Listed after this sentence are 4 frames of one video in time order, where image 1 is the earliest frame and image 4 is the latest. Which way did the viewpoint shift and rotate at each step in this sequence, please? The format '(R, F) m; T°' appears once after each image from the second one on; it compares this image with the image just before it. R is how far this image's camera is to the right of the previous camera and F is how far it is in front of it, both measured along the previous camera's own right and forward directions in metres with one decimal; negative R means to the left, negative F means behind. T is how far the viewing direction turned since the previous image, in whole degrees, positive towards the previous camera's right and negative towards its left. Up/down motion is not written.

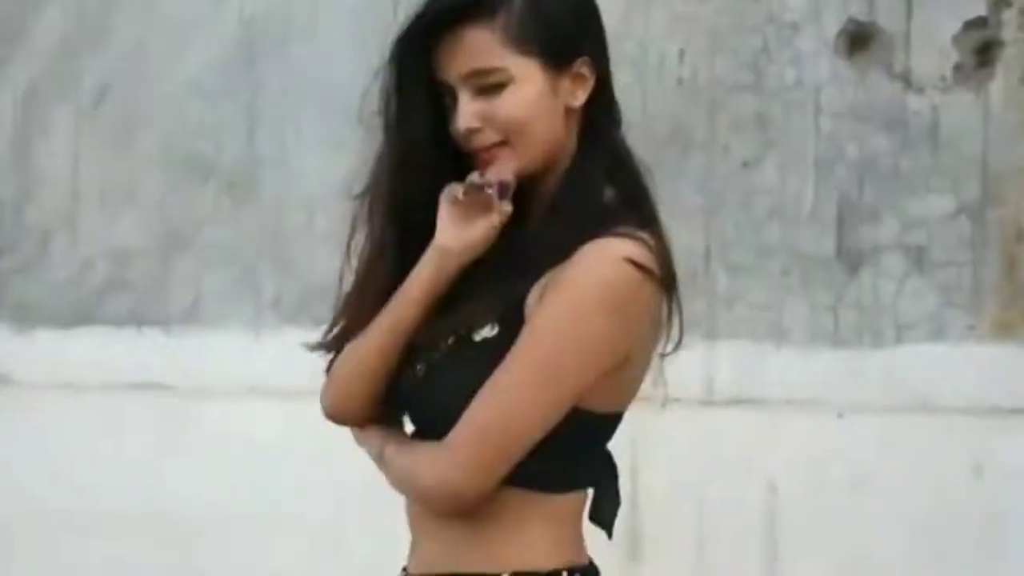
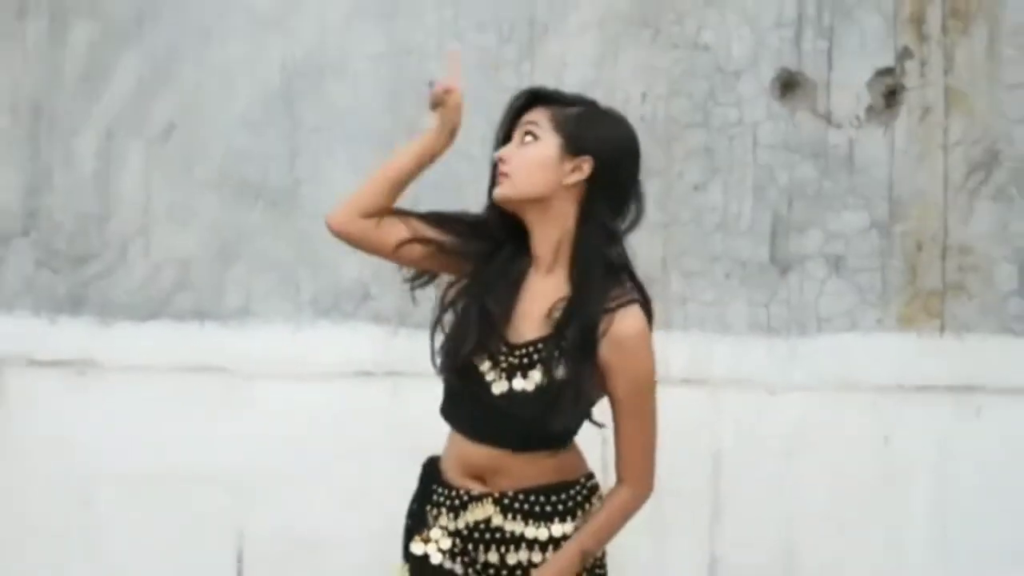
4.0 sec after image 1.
(0.0, -0.5) m; +1°
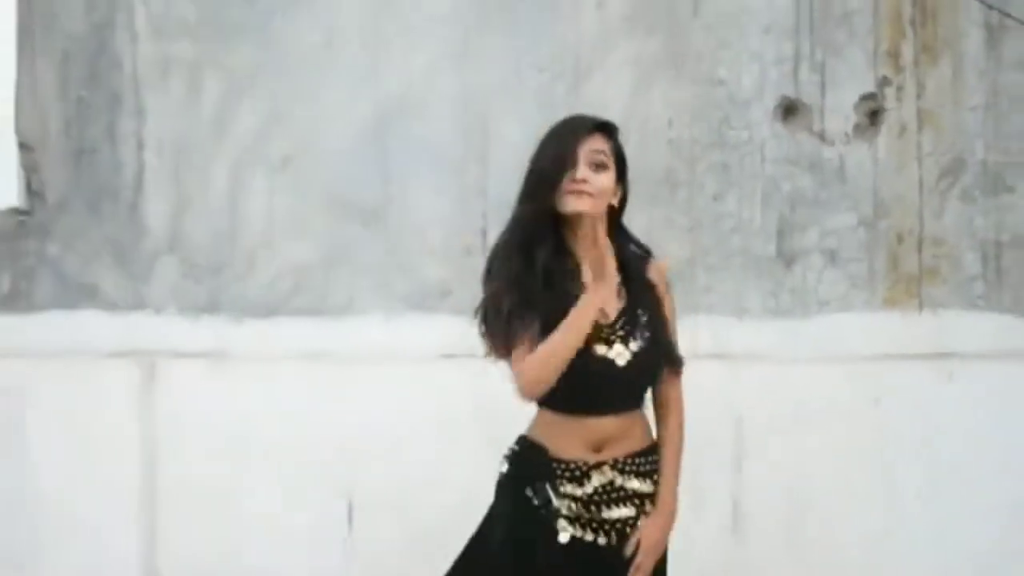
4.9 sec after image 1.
(-0.1, -0.6) m; -1°
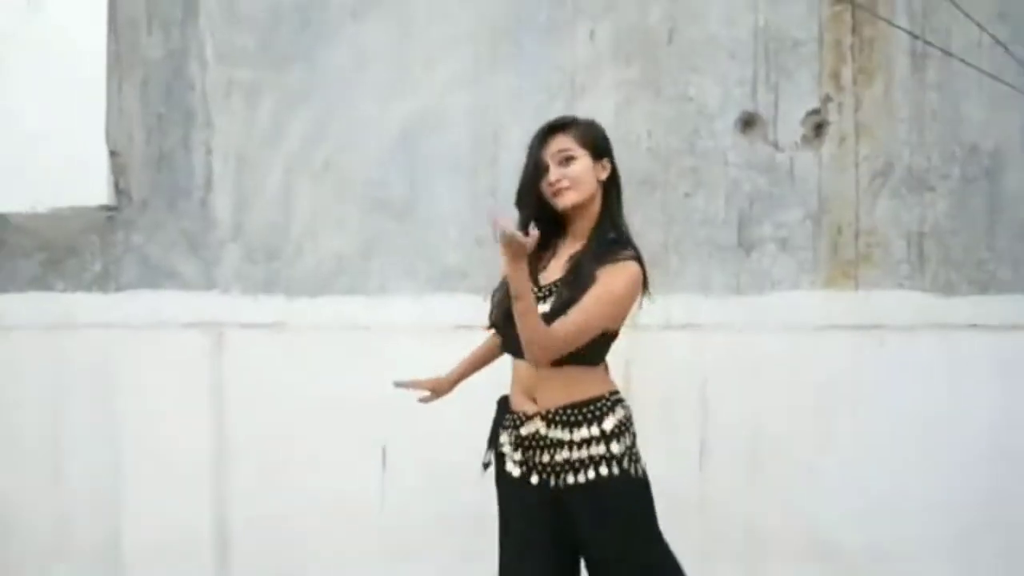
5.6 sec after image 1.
(-0.1, -0.6) m; +1°
